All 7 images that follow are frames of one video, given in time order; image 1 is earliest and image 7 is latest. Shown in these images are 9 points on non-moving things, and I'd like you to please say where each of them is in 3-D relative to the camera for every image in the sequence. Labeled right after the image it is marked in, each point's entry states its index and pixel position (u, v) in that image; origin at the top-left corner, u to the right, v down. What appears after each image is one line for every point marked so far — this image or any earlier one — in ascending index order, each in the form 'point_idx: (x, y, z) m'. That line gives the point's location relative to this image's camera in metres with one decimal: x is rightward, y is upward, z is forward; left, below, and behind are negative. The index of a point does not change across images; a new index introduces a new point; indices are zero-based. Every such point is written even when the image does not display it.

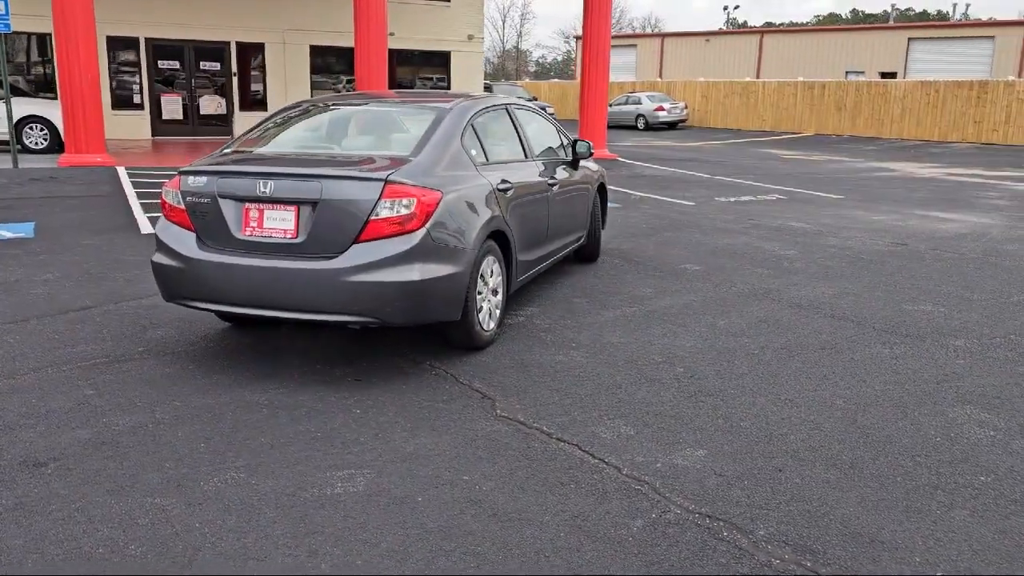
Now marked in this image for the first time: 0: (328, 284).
0: (-1.0, 0.0, +4.5) m
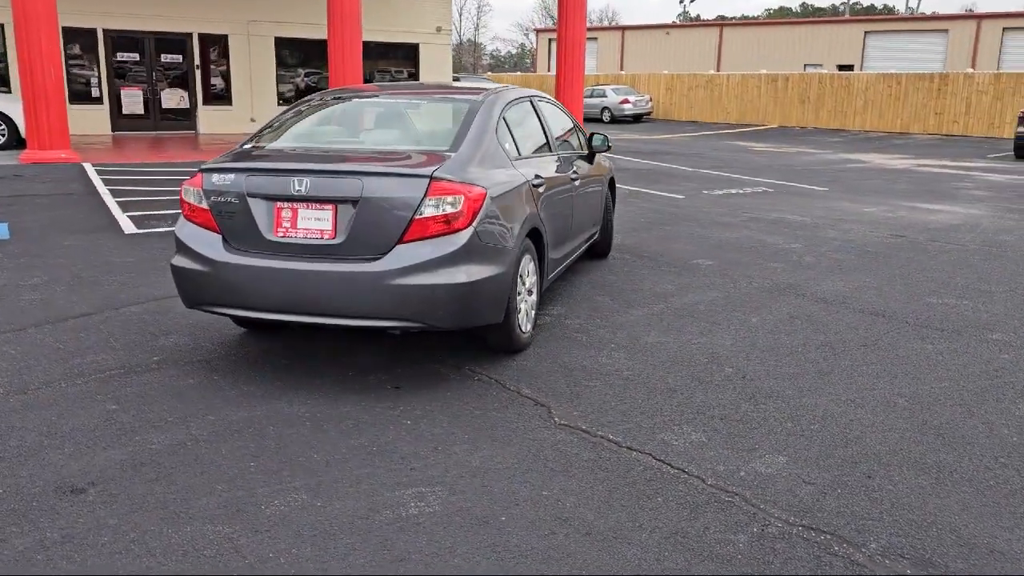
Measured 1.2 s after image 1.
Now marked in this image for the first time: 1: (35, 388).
0: (-0.7, 0.0, +4.2) m
1: (-2.5, -0.5, +4.5) m
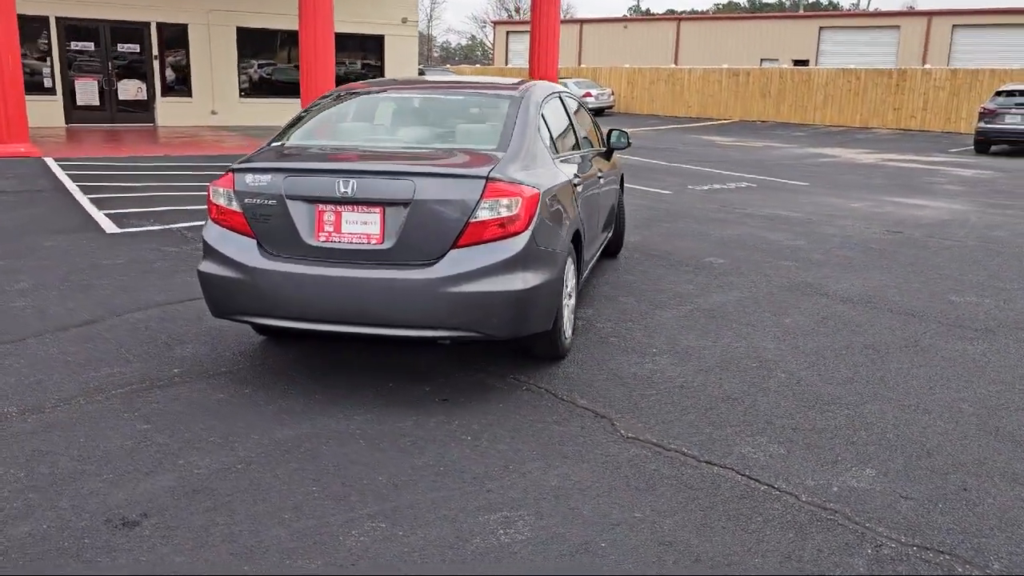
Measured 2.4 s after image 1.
0: (-0.4, 0.0, +4.0) m
1: (-2.3, -0.6, +4.2) m
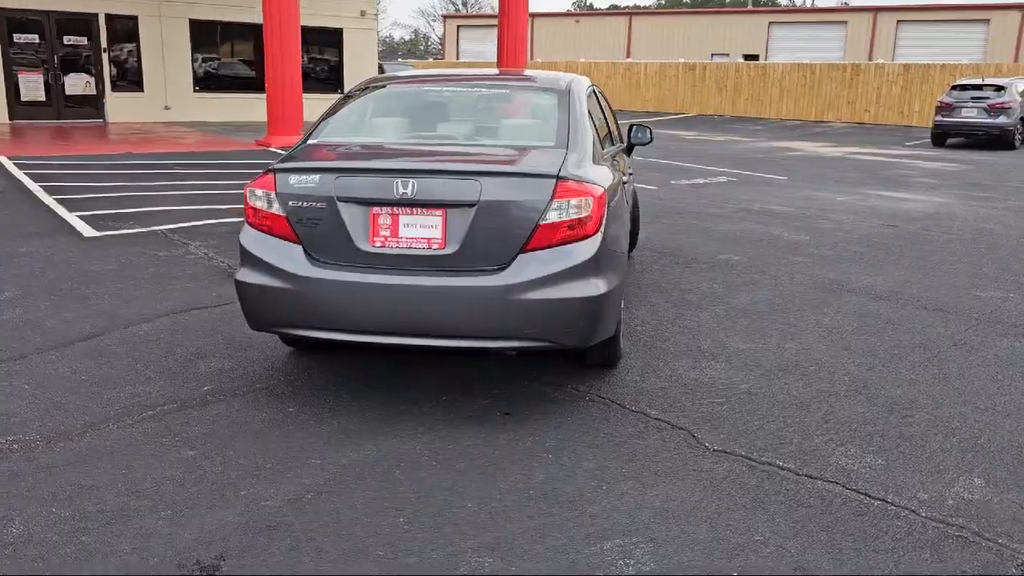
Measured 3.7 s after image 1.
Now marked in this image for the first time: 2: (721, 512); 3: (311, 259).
0: (-0.1, -0.1, +3.7) m
1: (-1.9, -0.7, +3.8) m
2: (+0.8, -0.8, +3.1) m
3: (-0.9, +0.1, +3.9) m
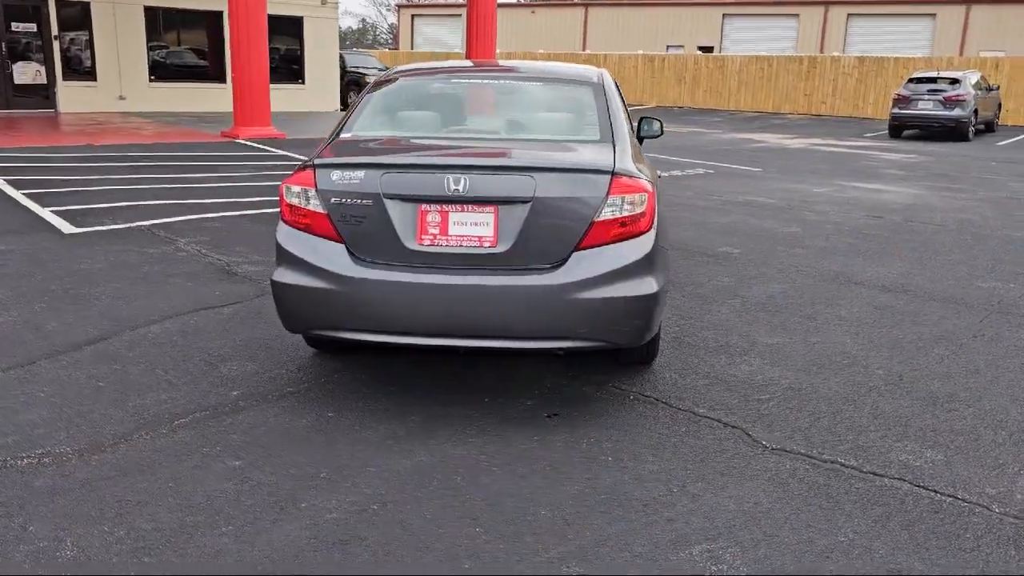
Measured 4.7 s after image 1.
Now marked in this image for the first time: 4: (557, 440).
0: (+0.2, -0.1, +3.6) m
1: (-1.7, -0.7, +3.6) m
2: (+1.1, -0.8, +3.1) m
3: (-0.7, +0.1, +3.7) m
4: (+0.2, -0.7, +3.7) m
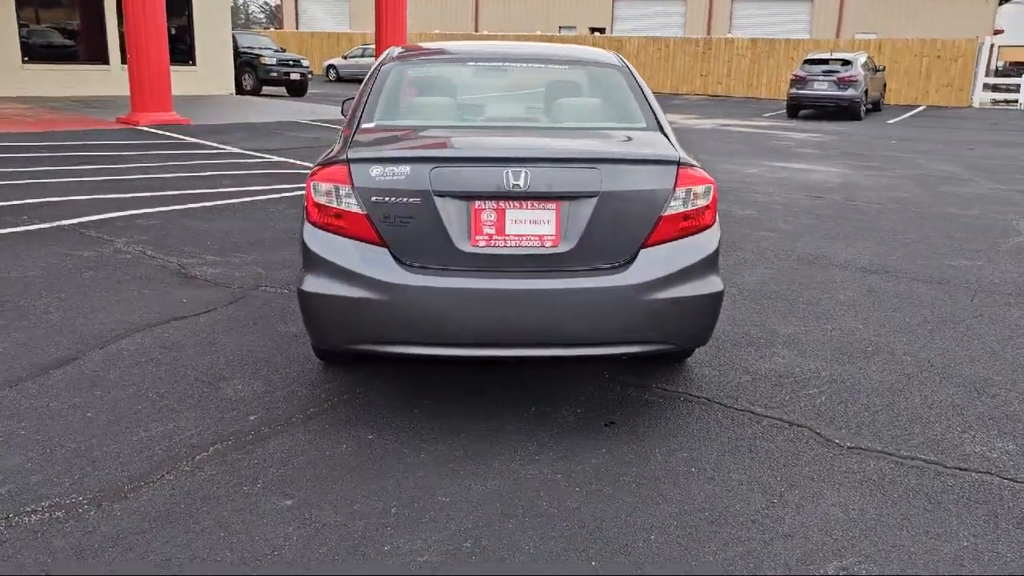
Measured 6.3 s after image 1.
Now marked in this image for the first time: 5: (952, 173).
0: (+0.4, -0.1, +3.4) m
1: (-1.4, -0.7, +3.1) m
2: (+1.4, -0.8, +3.0) m
3: (-0.4, +0.1, +3.3) m
4: (+0.5, -0.7, +3.4) m
5: (+6.7, +1.8, +12.8) m
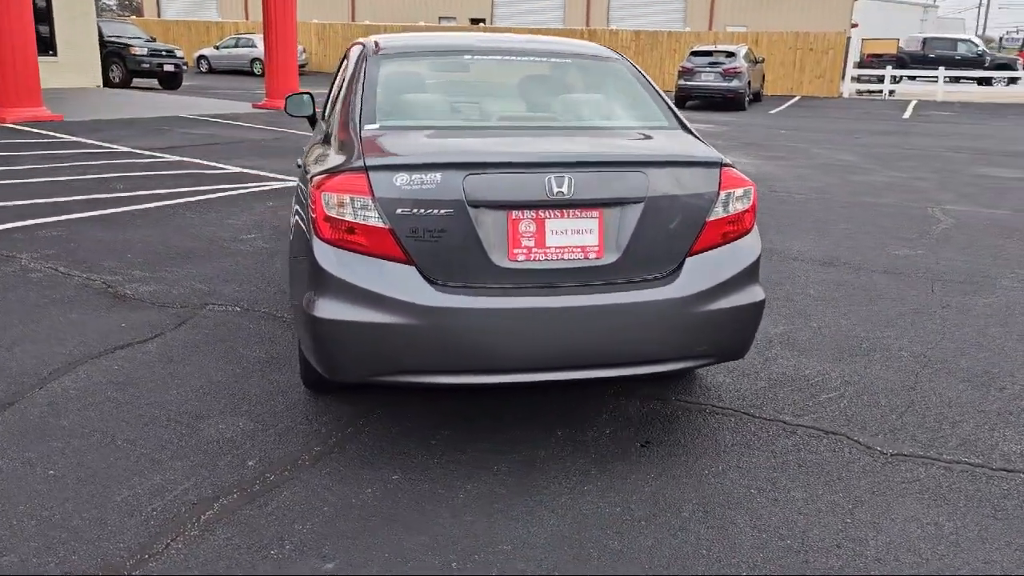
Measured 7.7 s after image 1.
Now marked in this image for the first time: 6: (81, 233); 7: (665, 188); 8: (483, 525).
0: (+0.6, -0.1, +3.1) m
1: (-1.2, -0.9, +2.6) m
2: (+1.6, -0.8, +2.9) m
3: (-0.3, 0.0, +3.0) m
4: (+0.6, -0.7, +3.2) m
5: (+5.4, +2.0, +13.4) m
6: (-3.4, +0.4, +6.6) m
7: (+0.5, +0.4, +3.1) m
8: (-0.1, -0.8, +2.8) m
